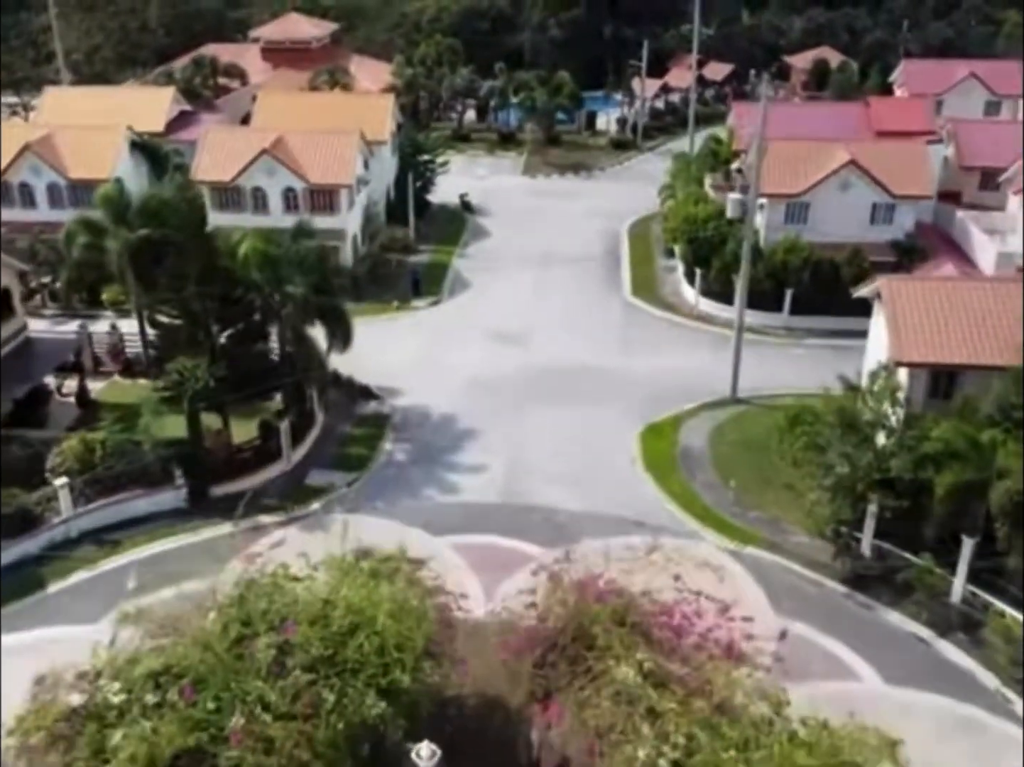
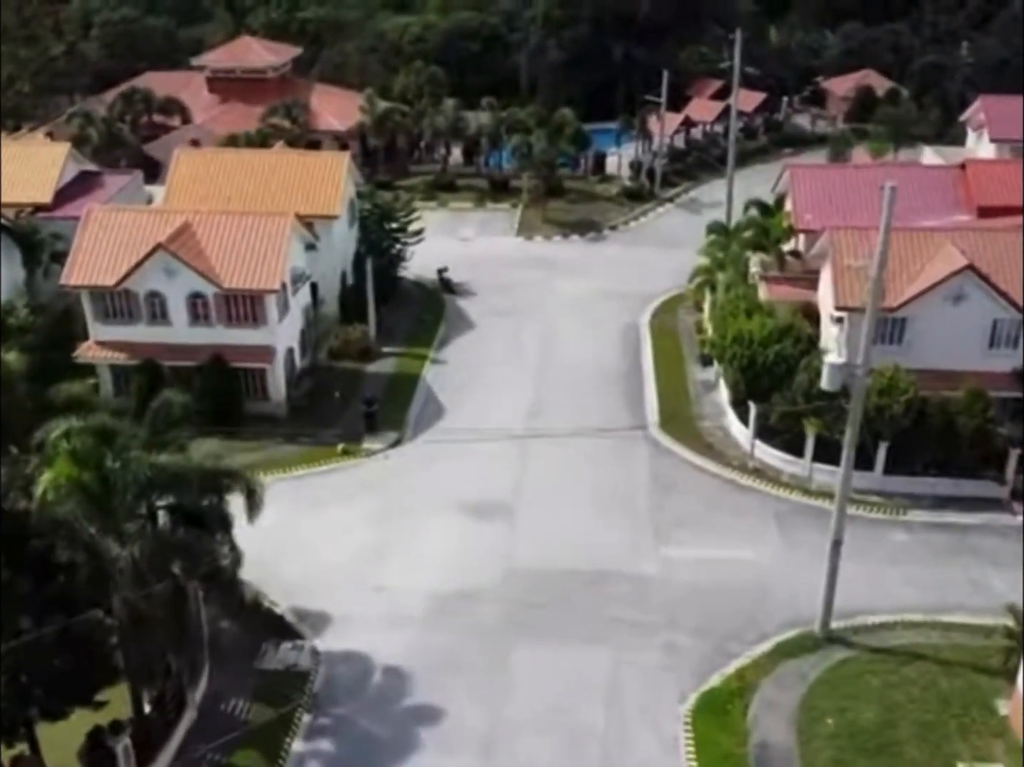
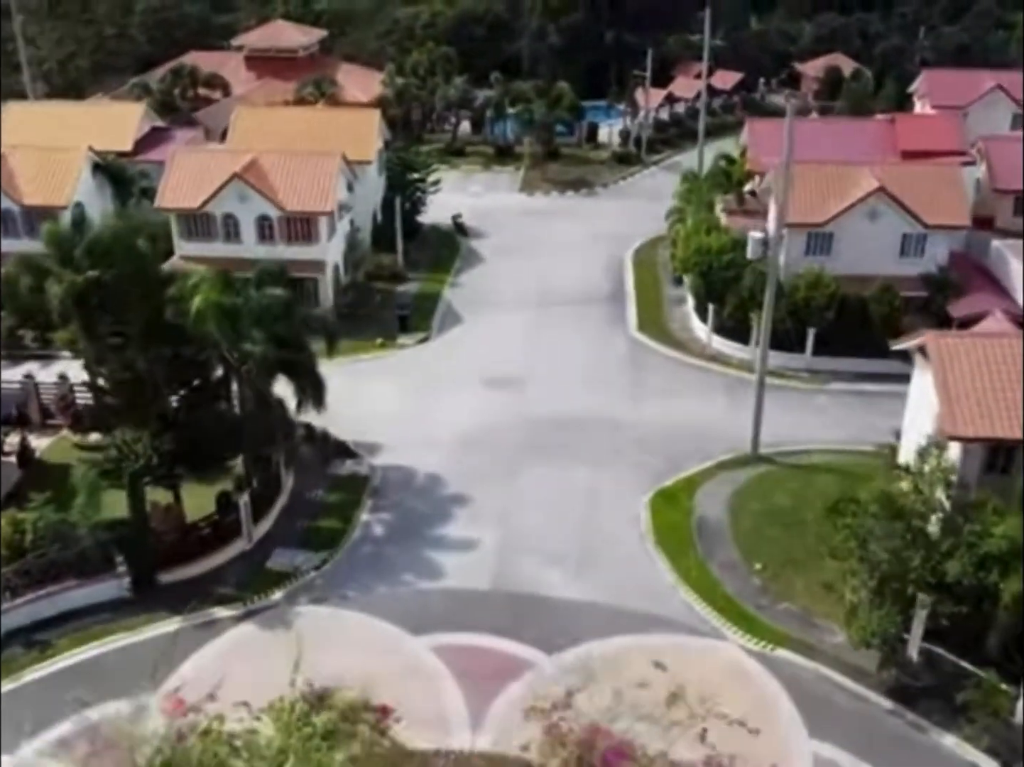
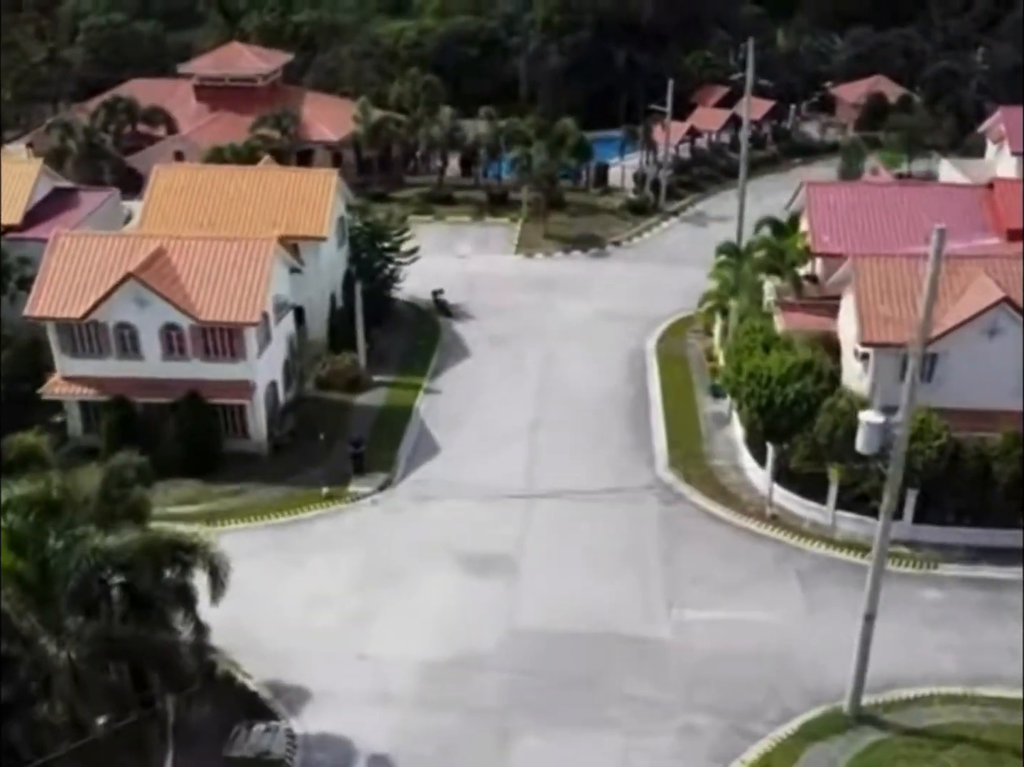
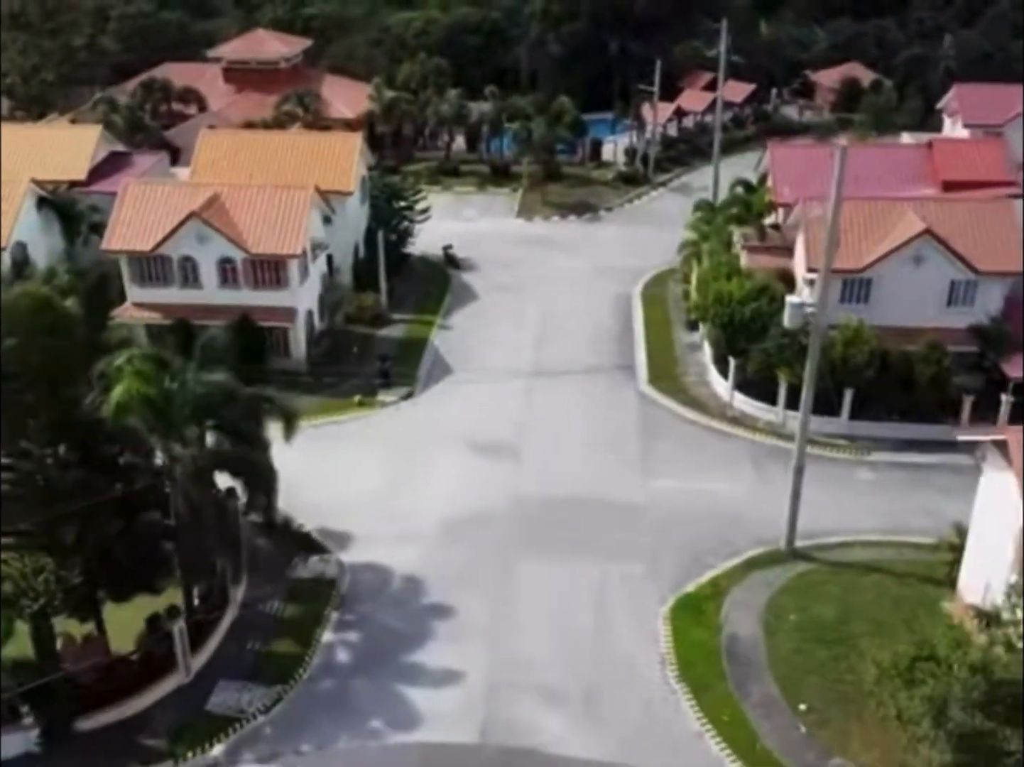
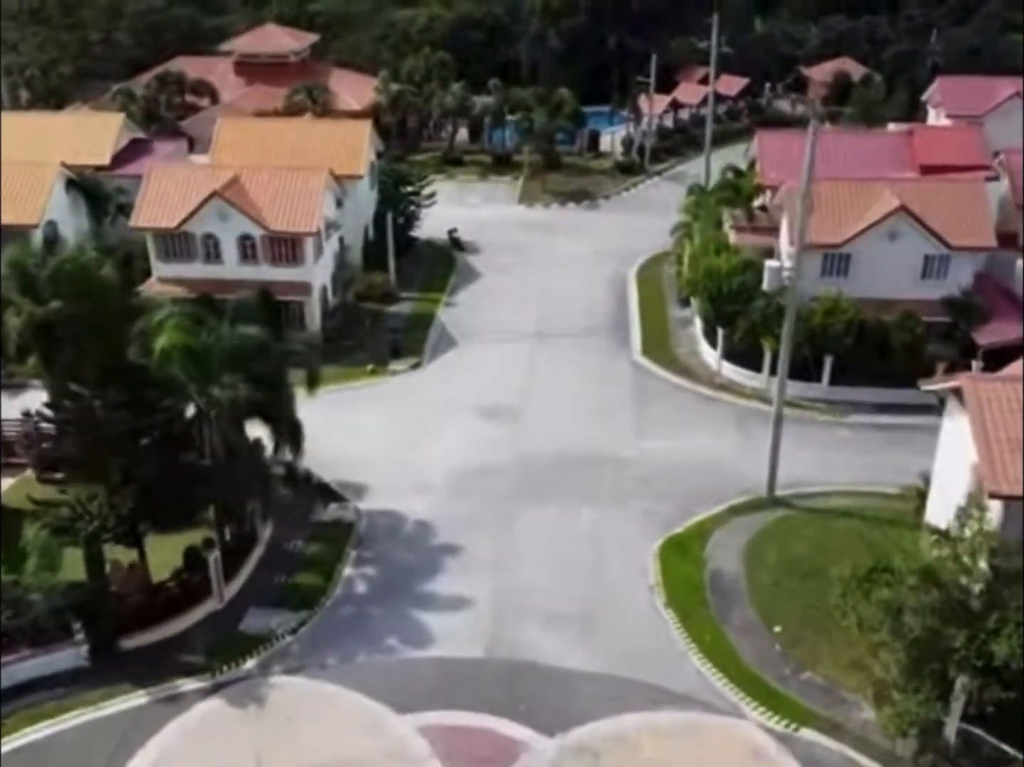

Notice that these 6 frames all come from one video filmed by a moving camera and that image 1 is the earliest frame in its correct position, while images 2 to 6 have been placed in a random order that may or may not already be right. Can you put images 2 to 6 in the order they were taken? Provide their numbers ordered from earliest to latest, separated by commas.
3, 6, 5, 2, 4
